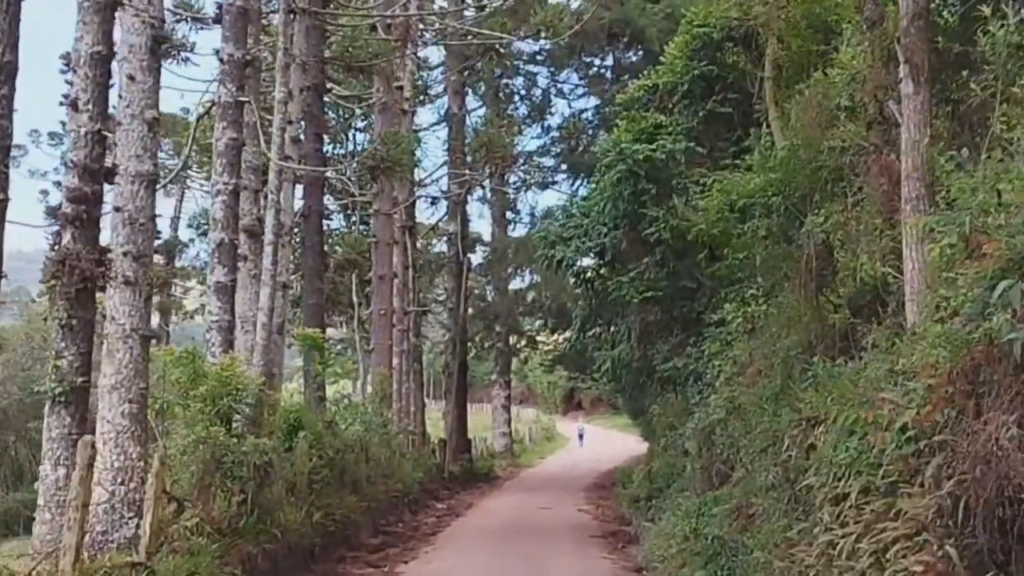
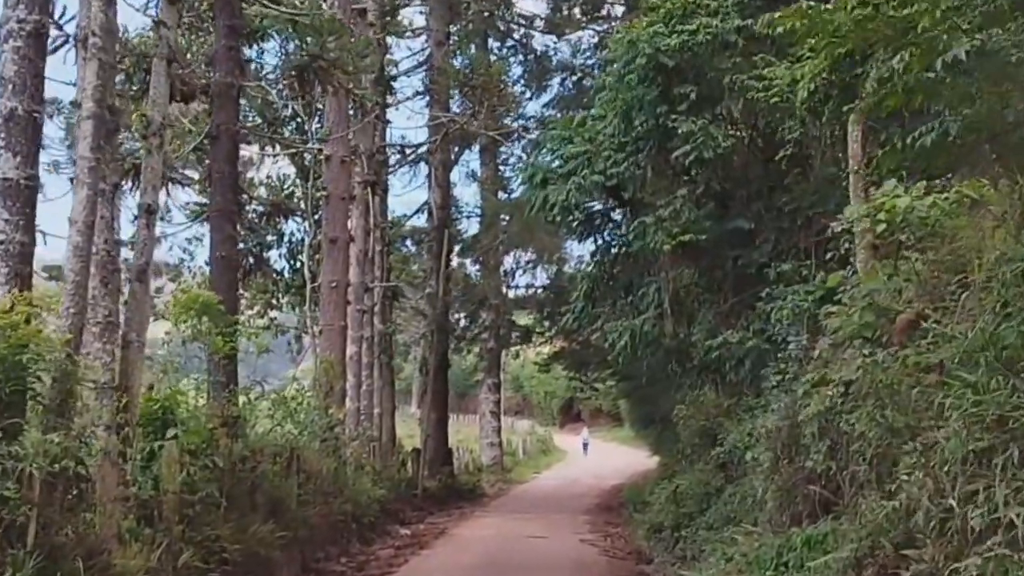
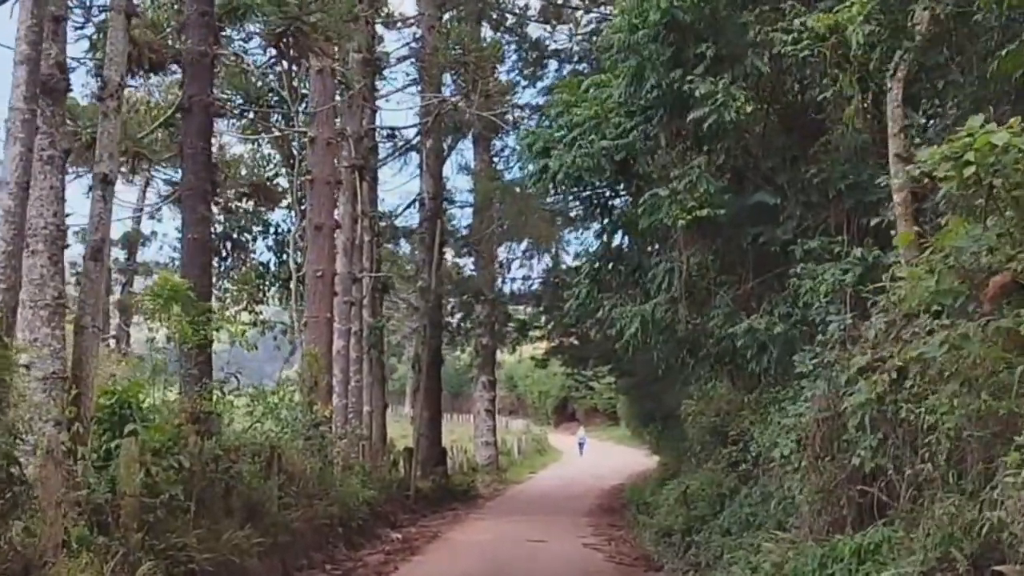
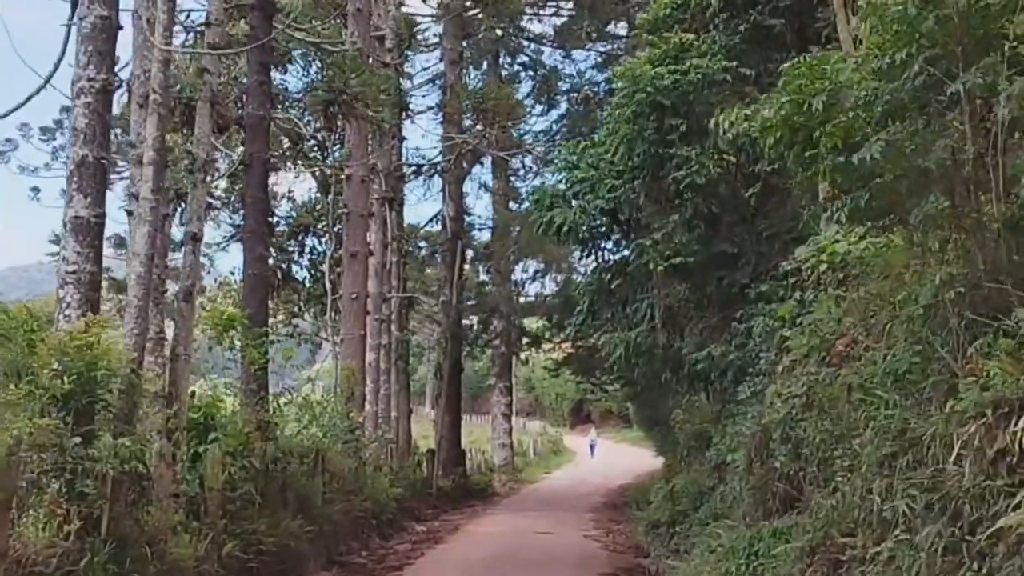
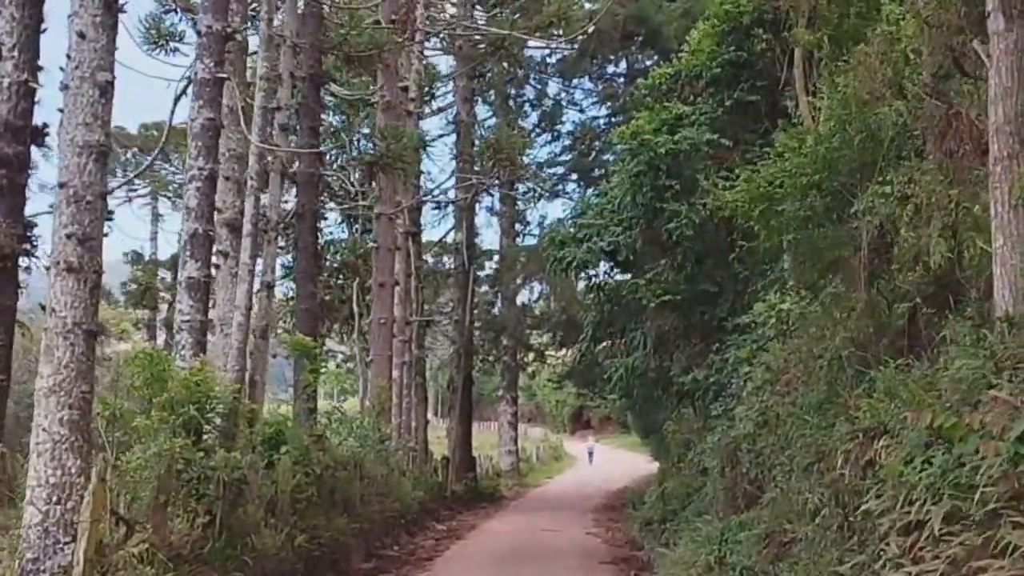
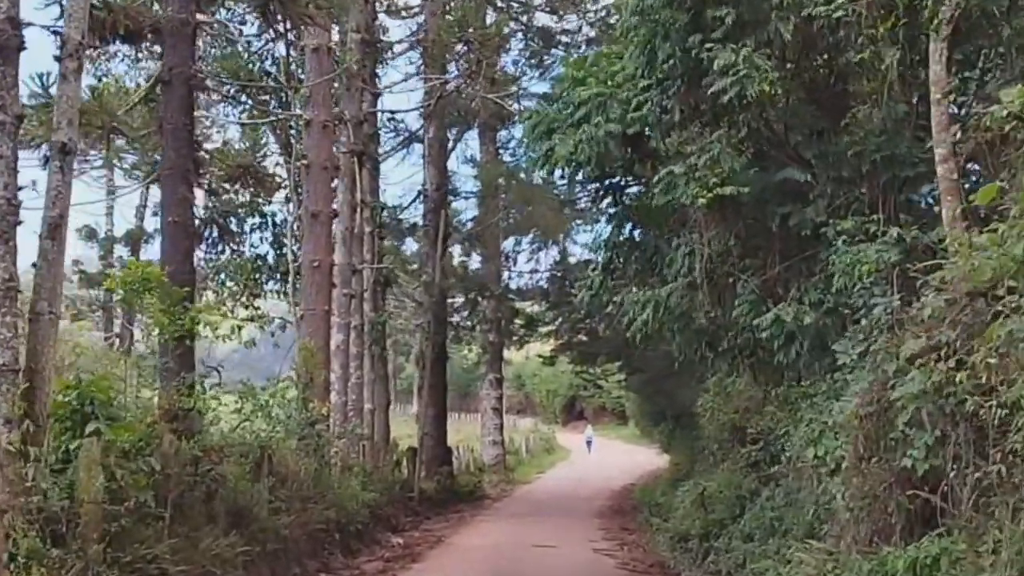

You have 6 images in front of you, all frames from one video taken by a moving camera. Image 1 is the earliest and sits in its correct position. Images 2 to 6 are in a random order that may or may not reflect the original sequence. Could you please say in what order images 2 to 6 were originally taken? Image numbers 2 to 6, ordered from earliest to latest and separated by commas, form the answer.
5, 4, 2, 3, 6
